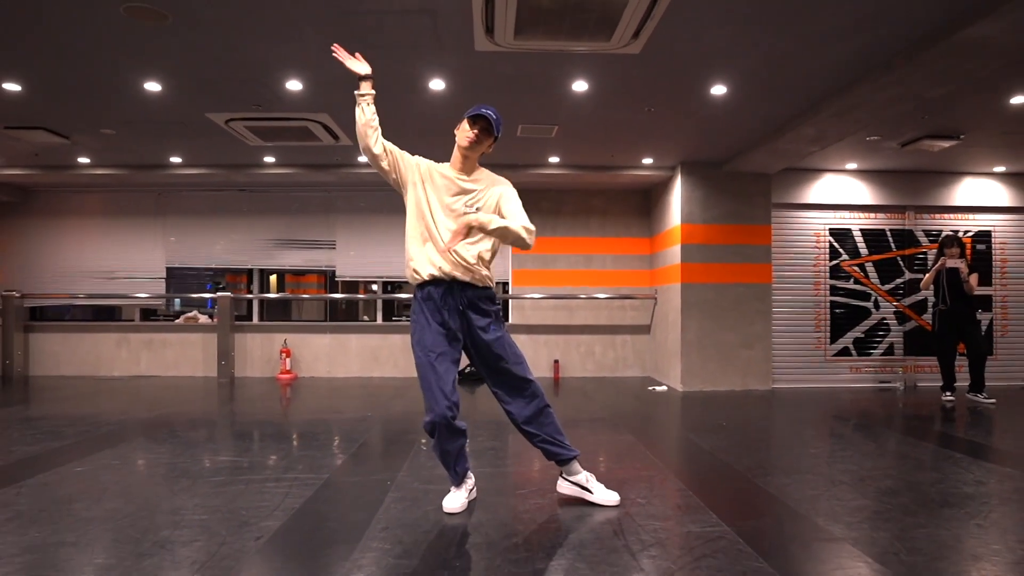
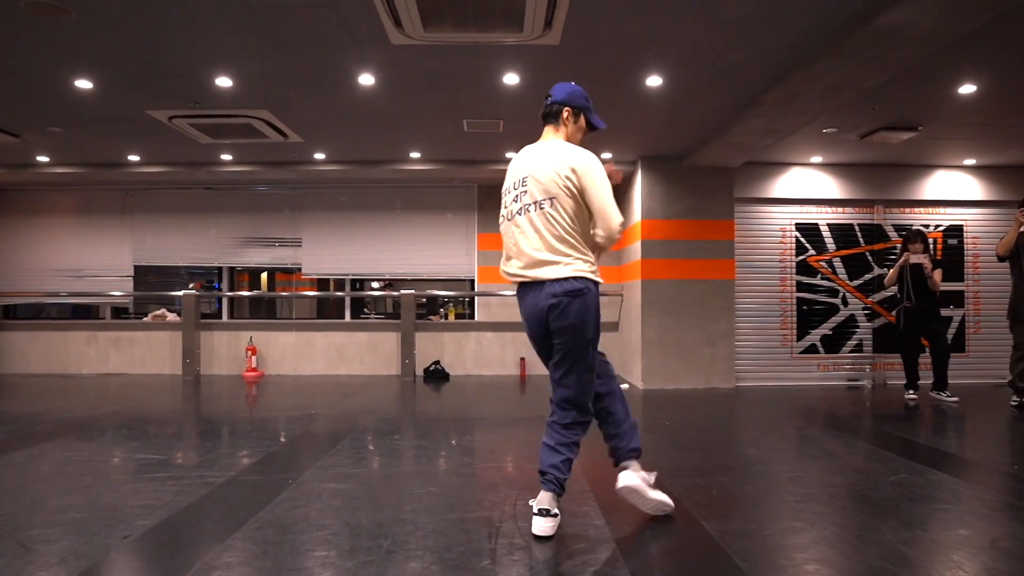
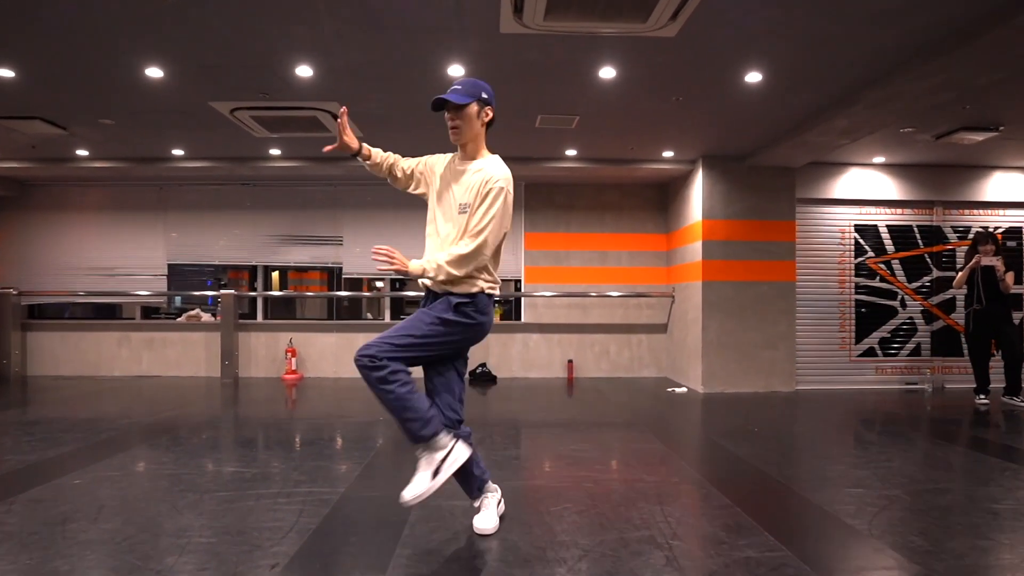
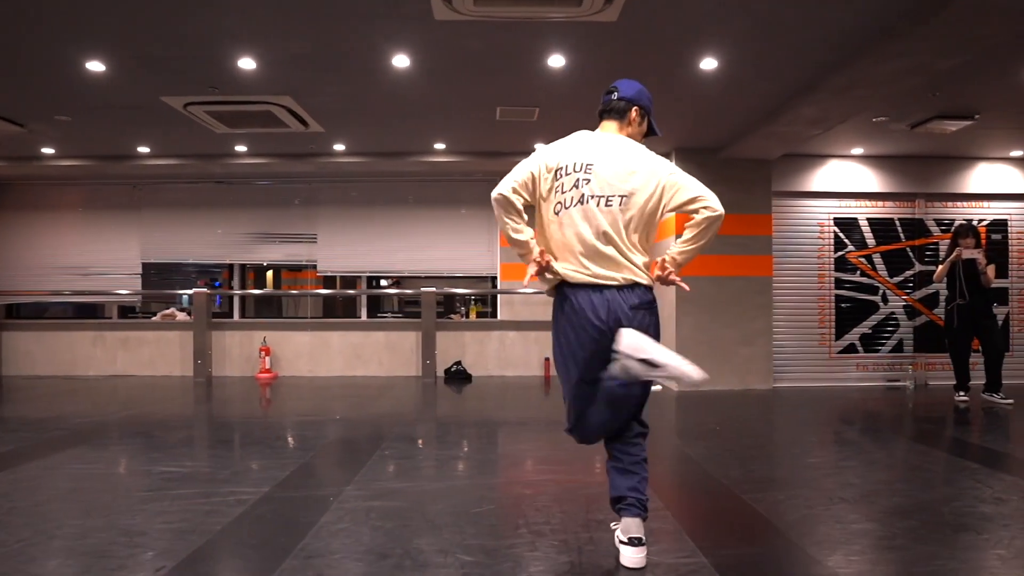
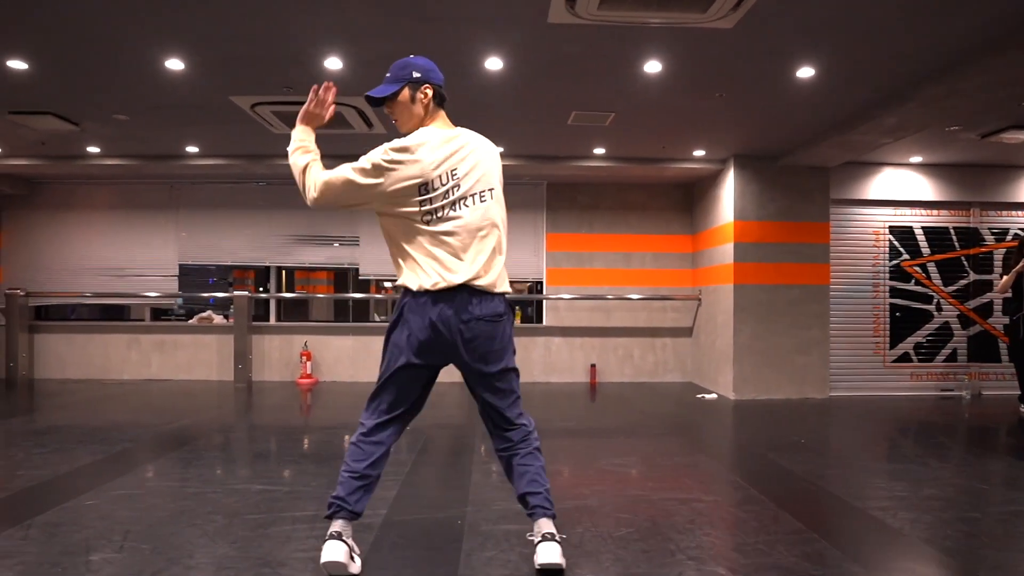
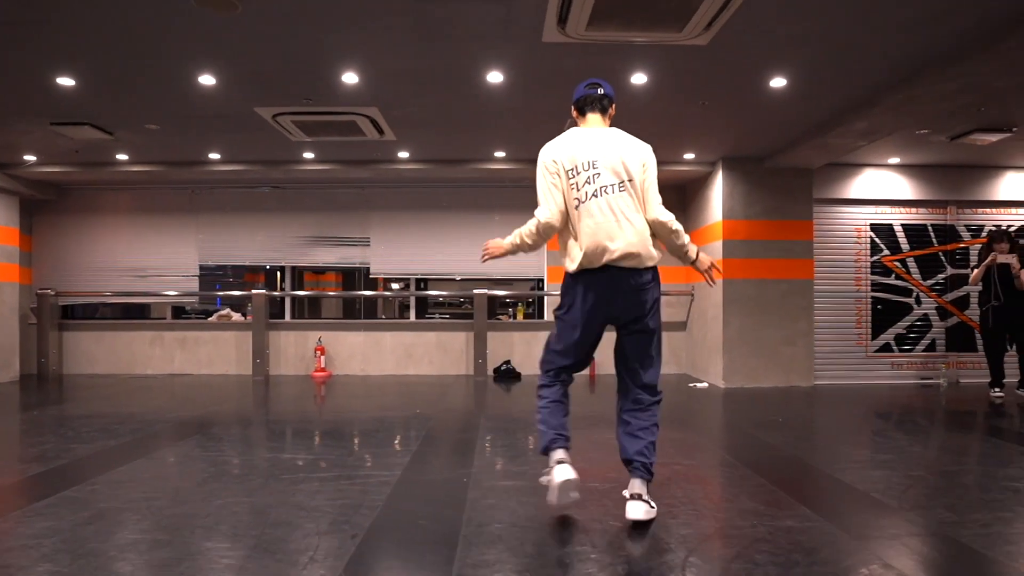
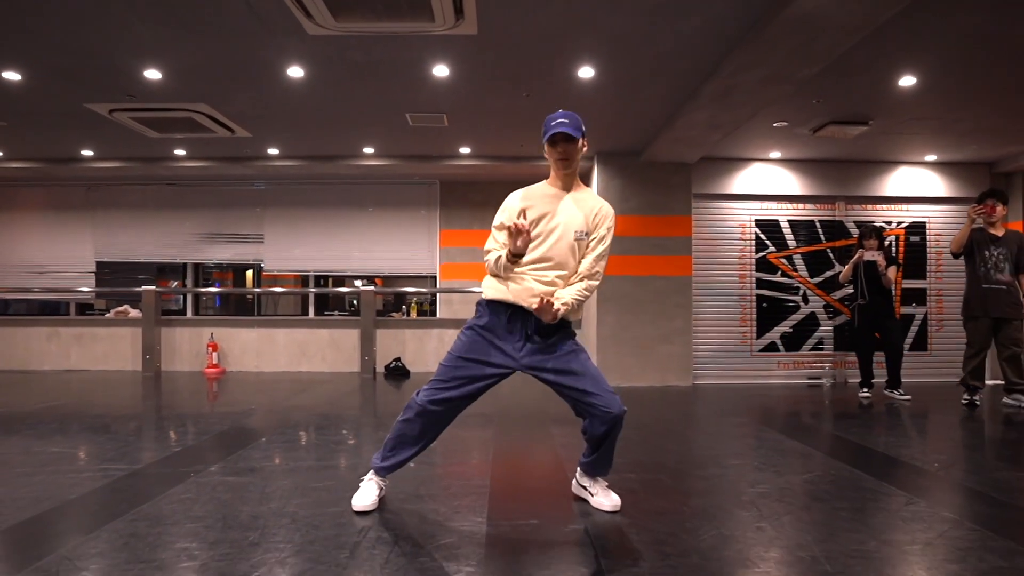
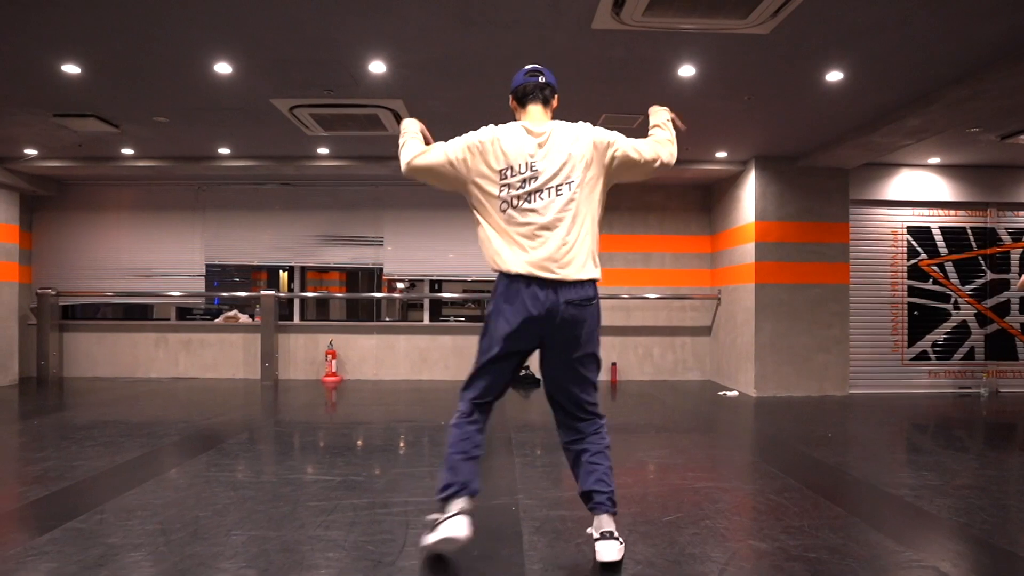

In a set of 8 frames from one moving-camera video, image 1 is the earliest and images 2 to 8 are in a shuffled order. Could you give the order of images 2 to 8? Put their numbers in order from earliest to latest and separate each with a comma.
3, 5, 8, 6, 4, 2, 7
